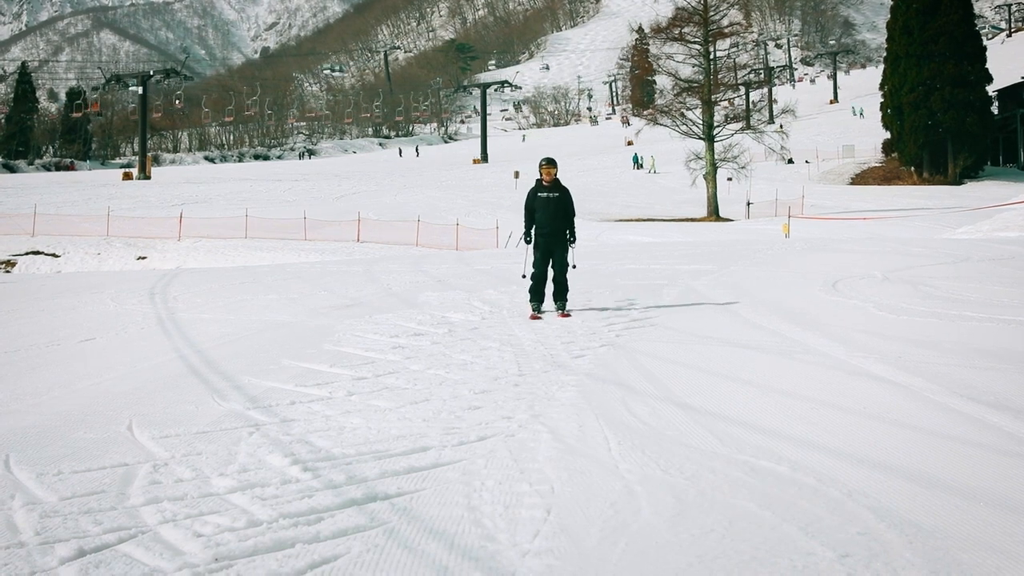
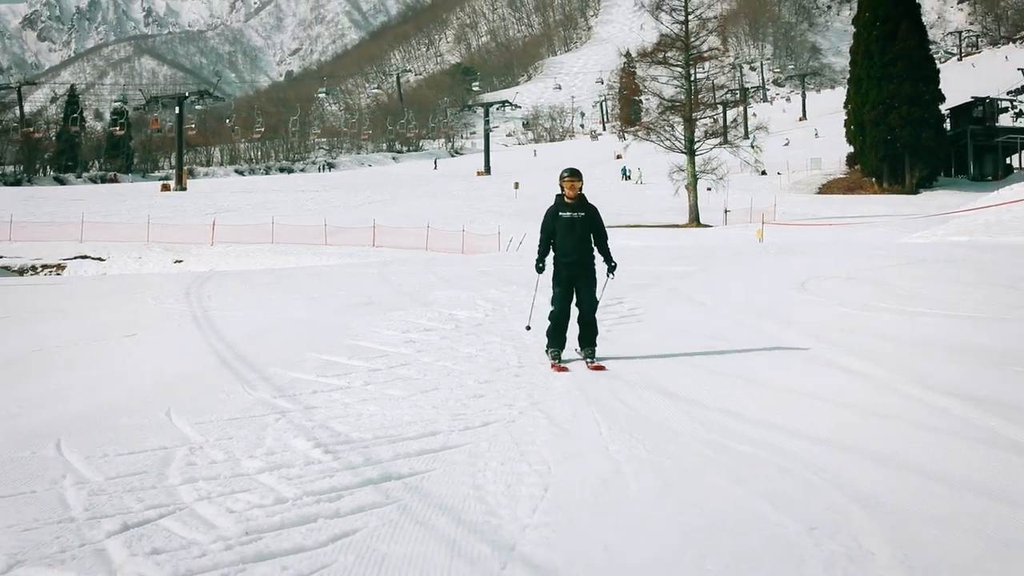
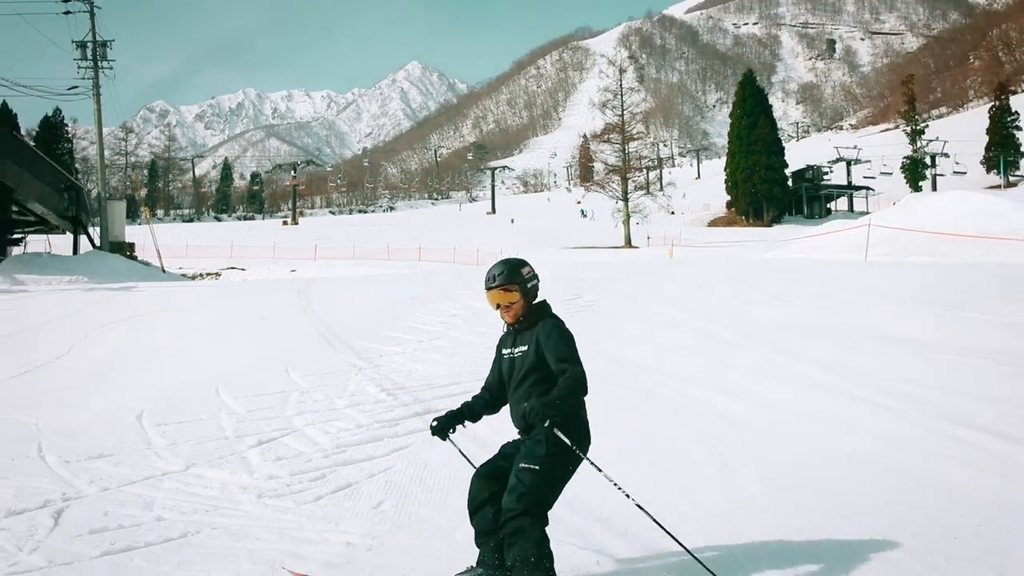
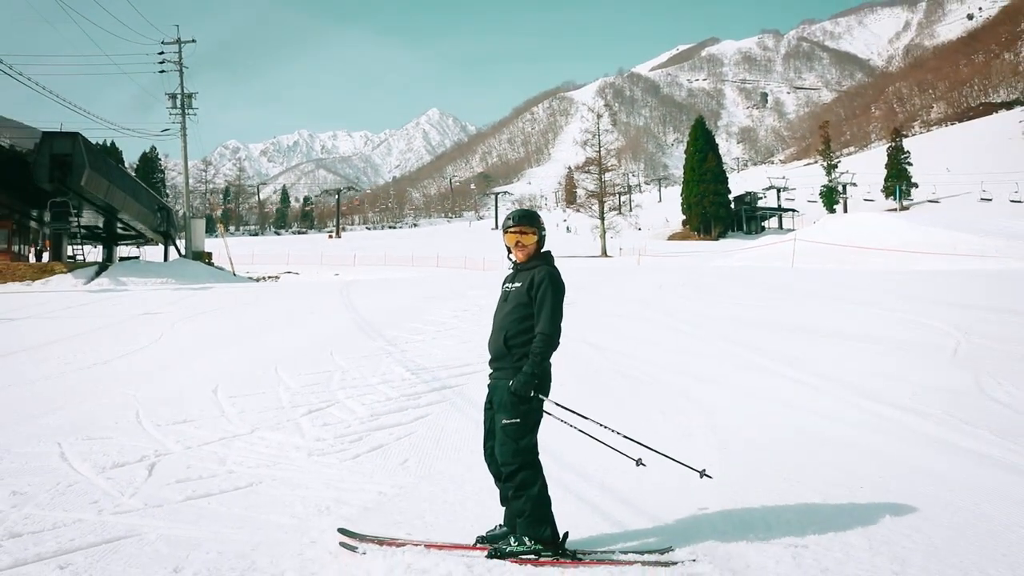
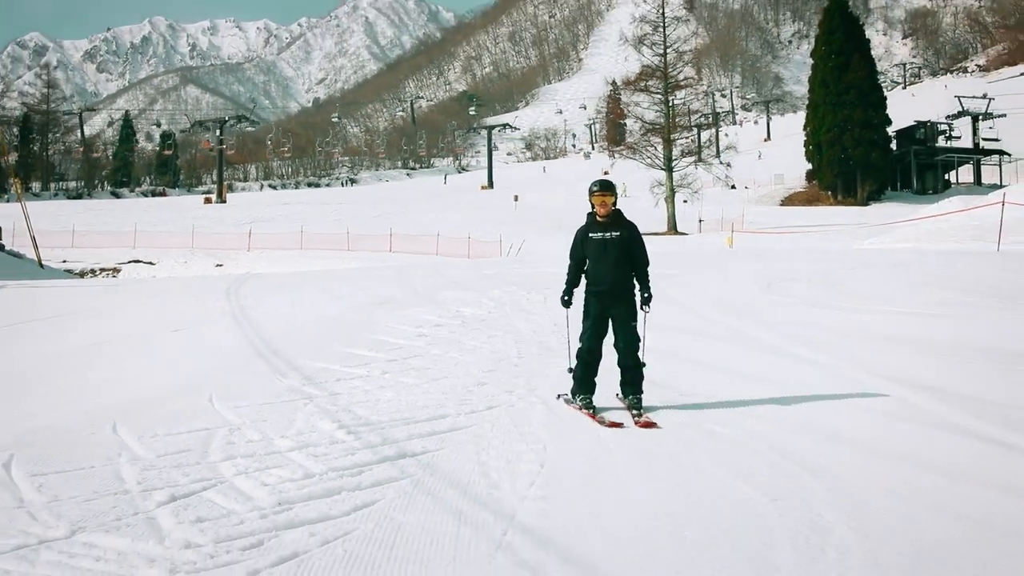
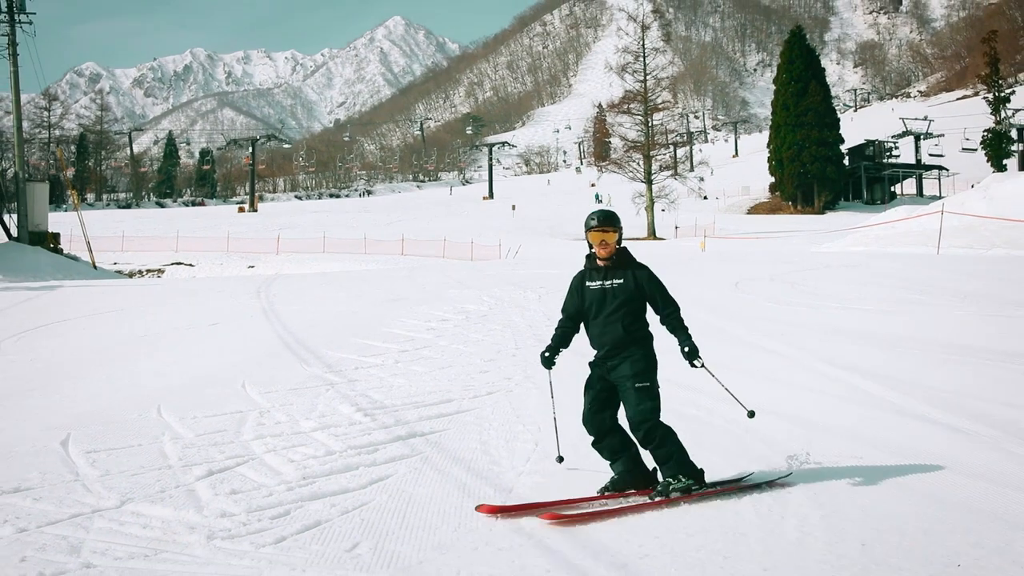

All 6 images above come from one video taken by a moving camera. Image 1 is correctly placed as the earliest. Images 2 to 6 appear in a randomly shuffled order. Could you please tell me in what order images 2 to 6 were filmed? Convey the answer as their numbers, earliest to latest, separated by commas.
2, 5, 6, 3, 4
